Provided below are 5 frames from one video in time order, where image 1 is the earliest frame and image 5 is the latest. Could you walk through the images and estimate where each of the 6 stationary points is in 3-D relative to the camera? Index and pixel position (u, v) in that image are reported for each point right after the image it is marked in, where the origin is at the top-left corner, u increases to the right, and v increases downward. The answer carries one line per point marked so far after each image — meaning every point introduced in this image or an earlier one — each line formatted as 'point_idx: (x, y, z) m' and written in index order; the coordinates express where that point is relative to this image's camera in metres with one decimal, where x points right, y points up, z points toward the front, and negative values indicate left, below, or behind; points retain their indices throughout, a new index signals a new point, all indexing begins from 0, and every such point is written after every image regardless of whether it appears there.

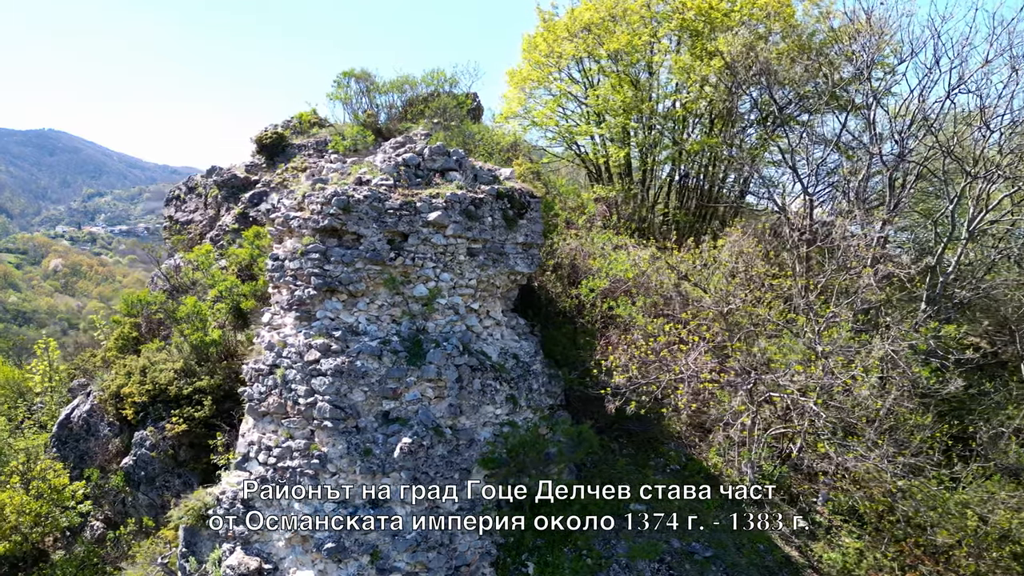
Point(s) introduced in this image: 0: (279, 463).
0: (-1.9, -1.4, +5.5) m
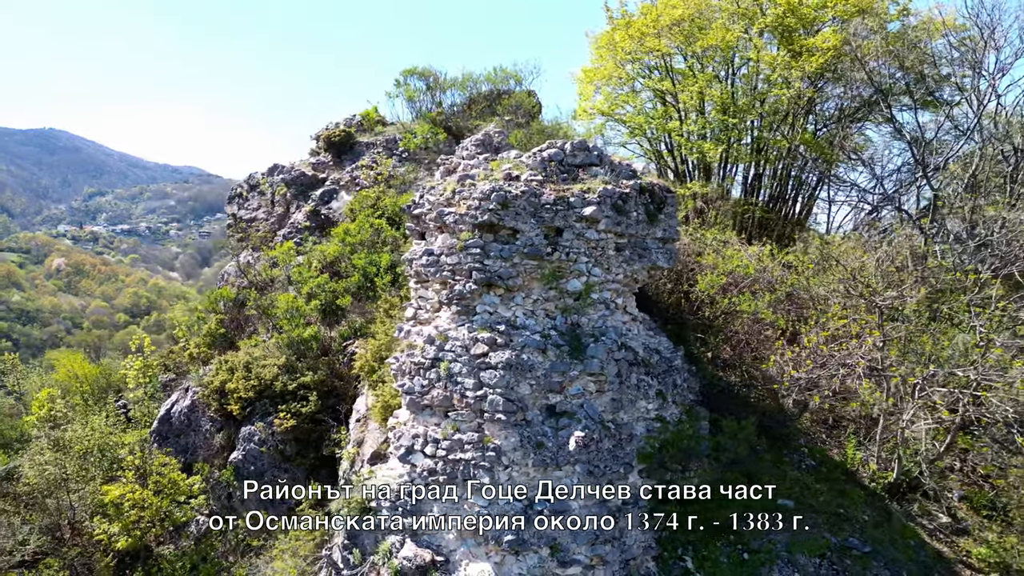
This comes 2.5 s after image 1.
0: (-0.5, -1.4, +5.5) m
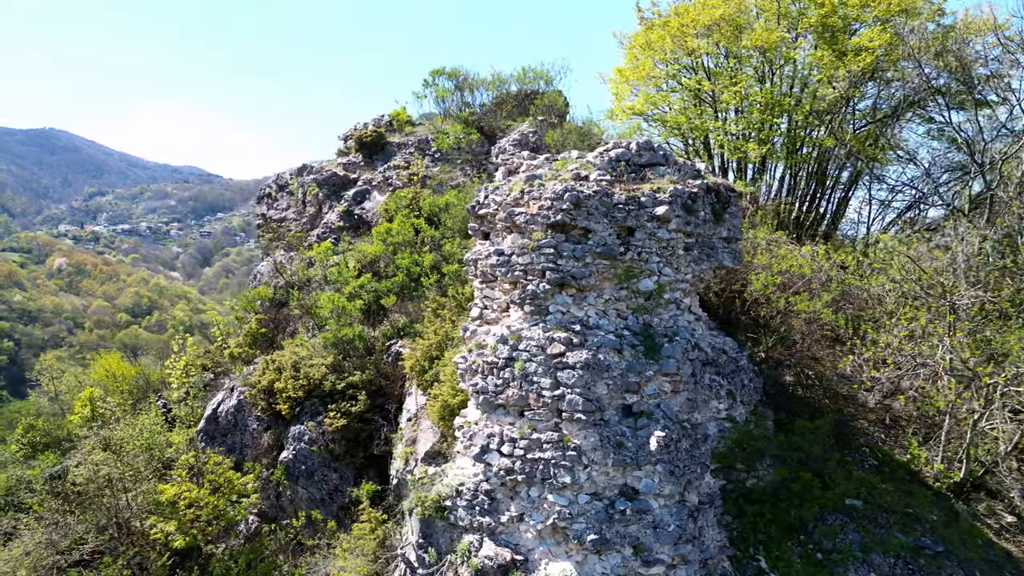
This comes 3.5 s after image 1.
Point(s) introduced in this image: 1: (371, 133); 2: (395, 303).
0: (+0.1, -1.4, +5.5) m
1: (-3.2, +3.5, +15.0) m
2: (-1.8, -0.2, +10.5) m
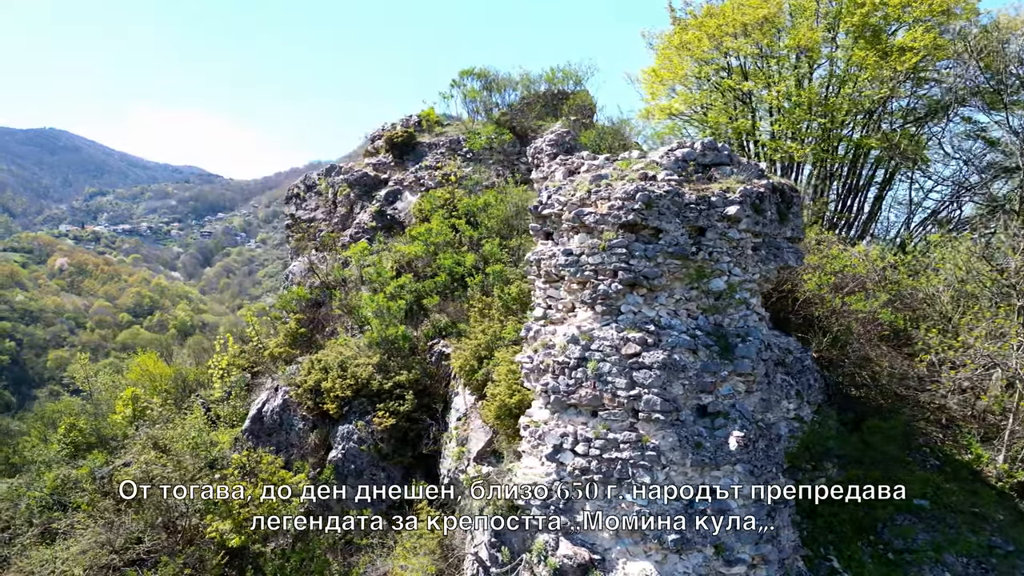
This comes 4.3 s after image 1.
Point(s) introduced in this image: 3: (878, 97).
0: (+0.8, -1.4, +5.5) m
1: (-2.5, +3.5, +15.0) m
2: (-1.2, -0.2, +10.5) m
3: (+6.1, +3.2, +11.0) m
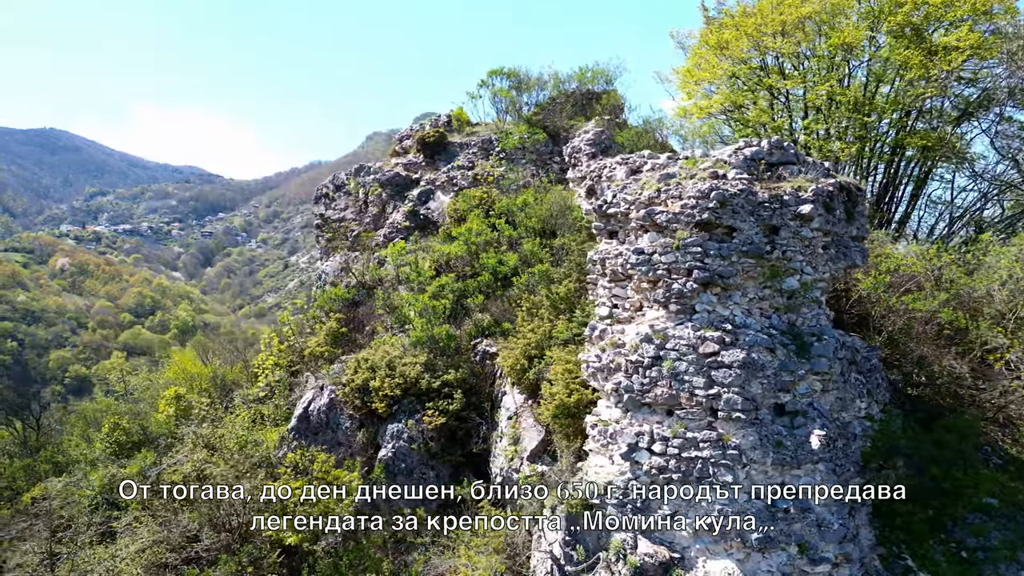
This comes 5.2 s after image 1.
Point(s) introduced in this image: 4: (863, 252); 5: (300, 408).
0: (+1.4, -1.4, +5.5) m
1: (-1.8, +3.5, +15.0) m
2: (-0.5, -0.2, +10.5) m
3: (+6.8, +3.2, +11.0) m
4: (+3.5, +0.4, +6.6) m
5: (-3.3, -1.8, +10.2) m
